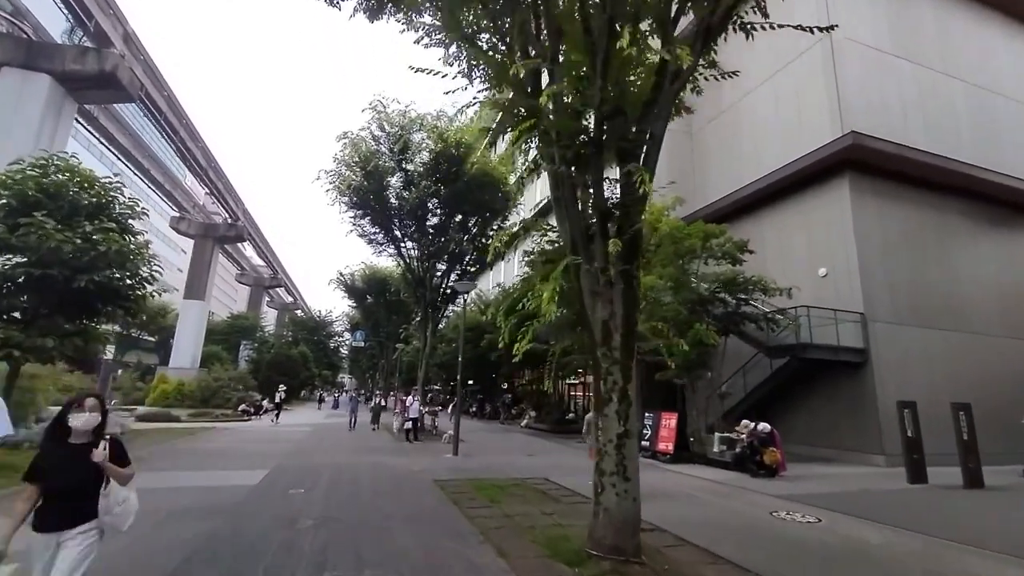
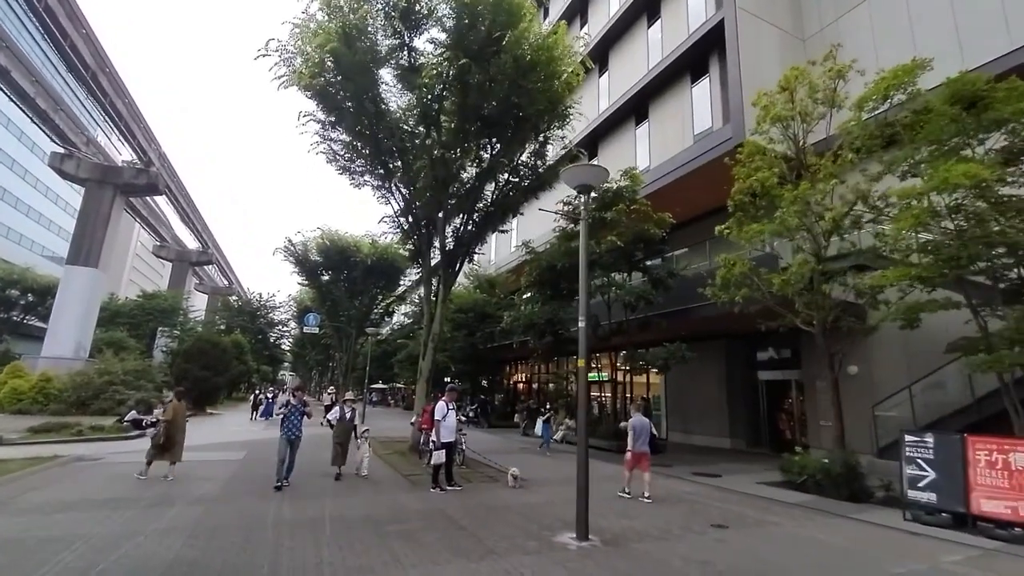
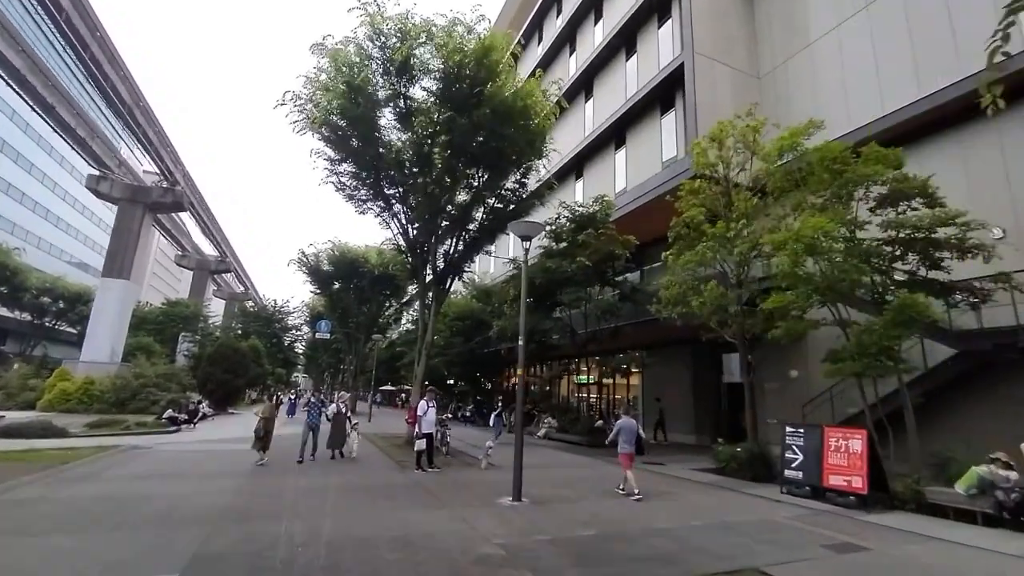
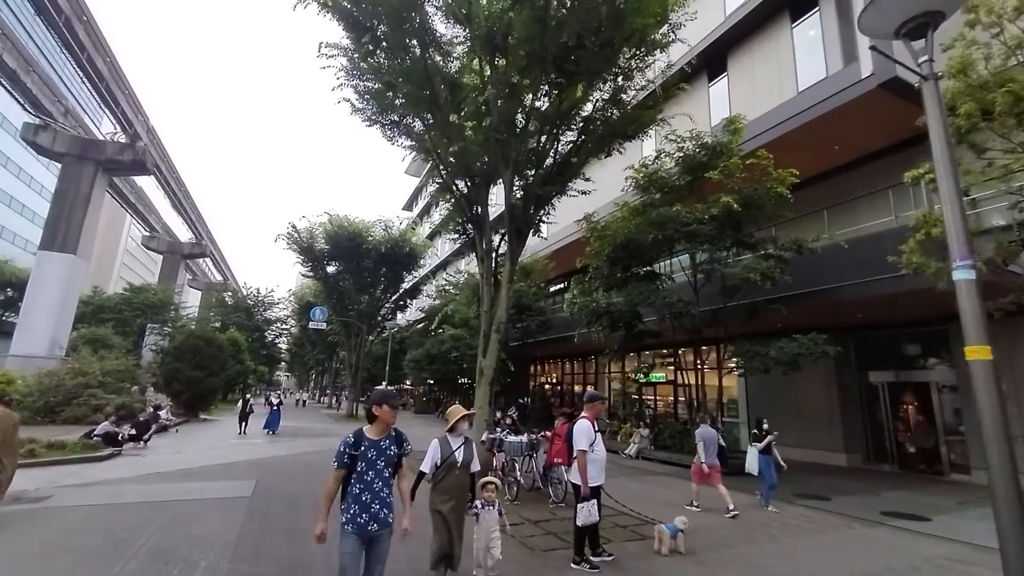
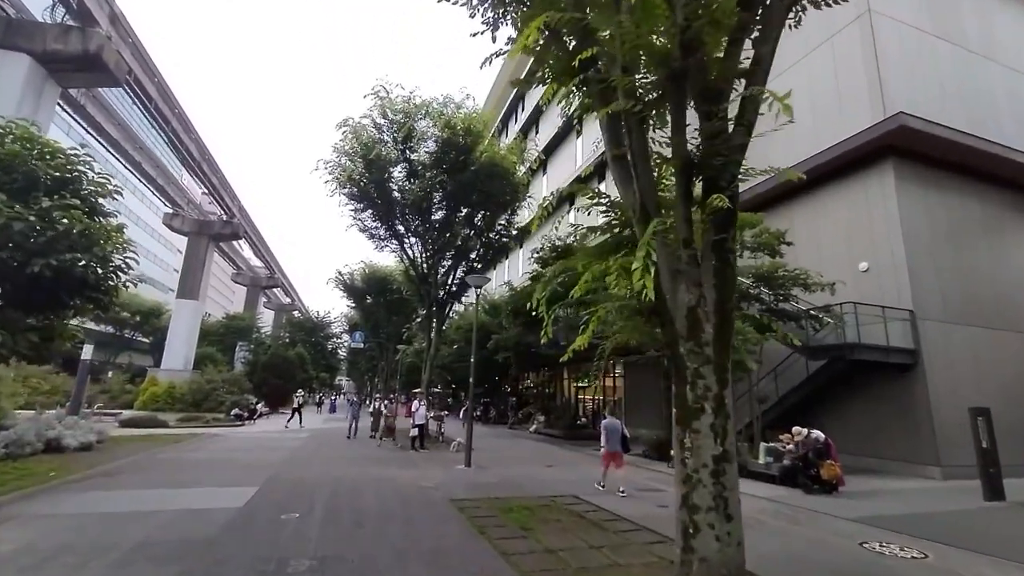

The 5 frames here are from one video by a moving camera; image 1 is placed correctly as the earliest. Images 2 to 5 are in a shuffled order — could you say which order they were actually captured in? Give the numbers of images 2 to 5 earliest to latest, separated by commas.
5, 3, 2, 4
